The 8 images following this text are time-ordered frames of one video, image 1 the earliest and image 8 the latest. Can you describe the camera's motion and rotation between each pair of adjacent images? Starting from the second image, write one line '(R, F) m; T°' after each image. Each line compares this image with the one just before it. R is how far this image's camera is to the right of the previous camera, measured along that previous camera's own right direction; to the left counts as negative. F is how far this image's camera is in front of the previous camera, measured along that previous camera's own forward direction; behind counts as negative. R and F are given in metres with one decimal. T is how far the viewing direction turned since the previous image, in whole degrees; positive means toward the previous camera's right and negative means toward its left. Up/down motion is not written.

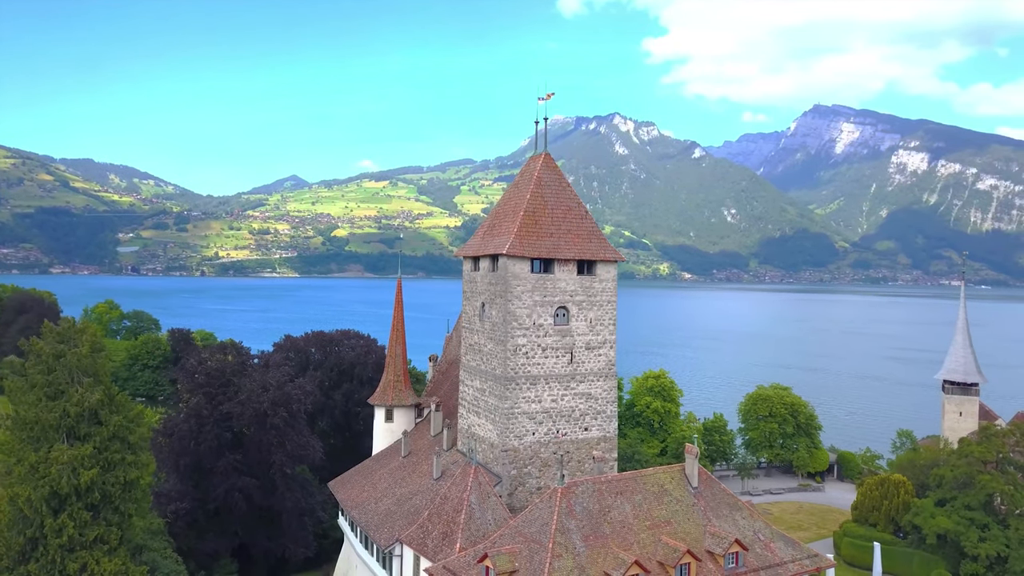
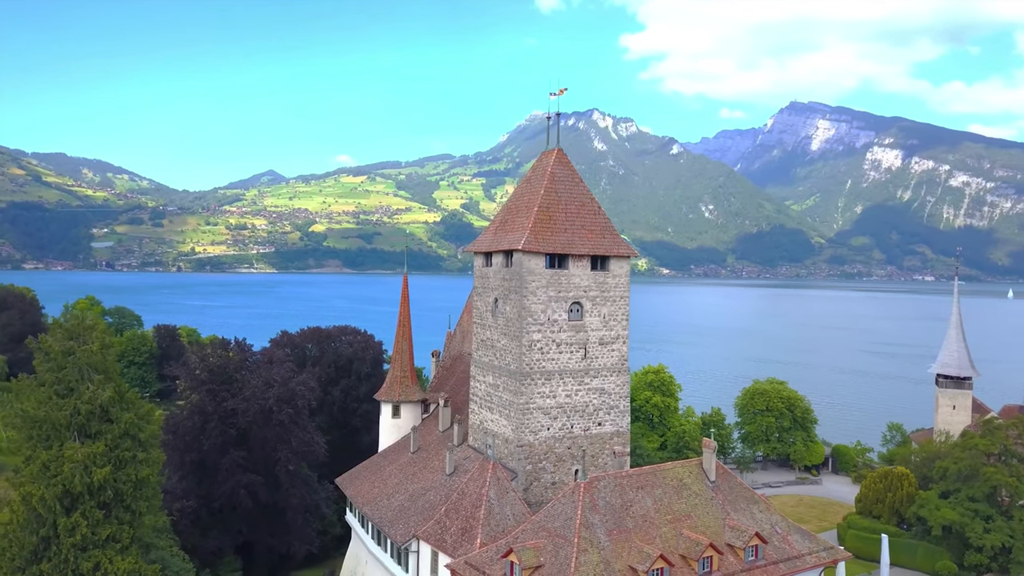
(-1.3, 0.0) m; +1°
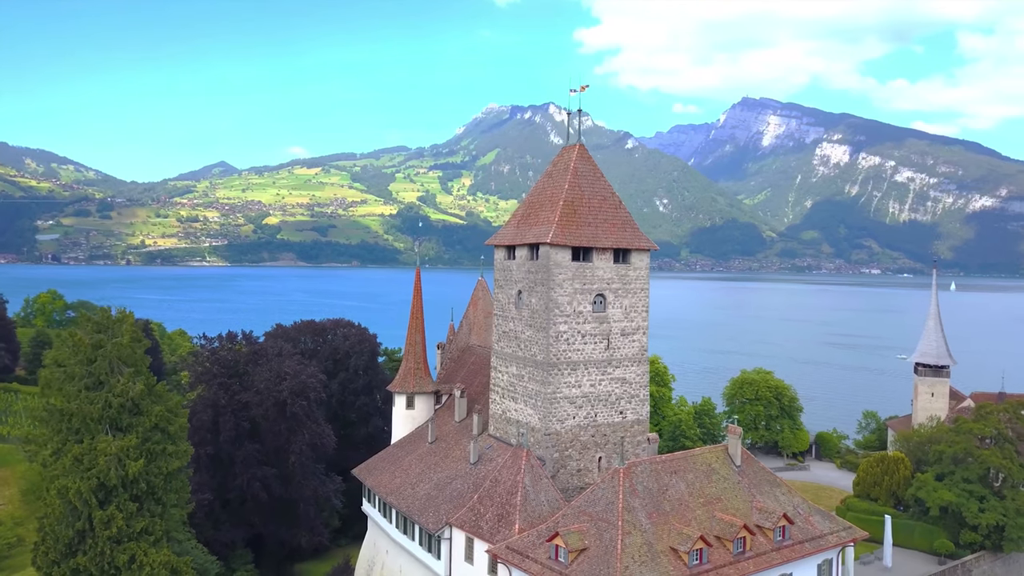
(-2.6, -0.6) m; +3°
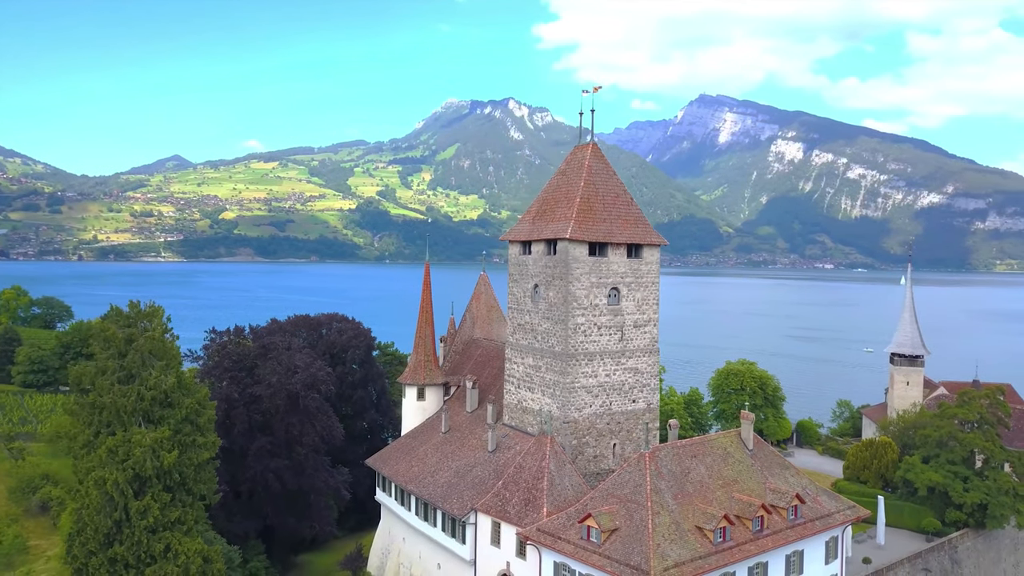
(-2.3, -1.0) m; +3°
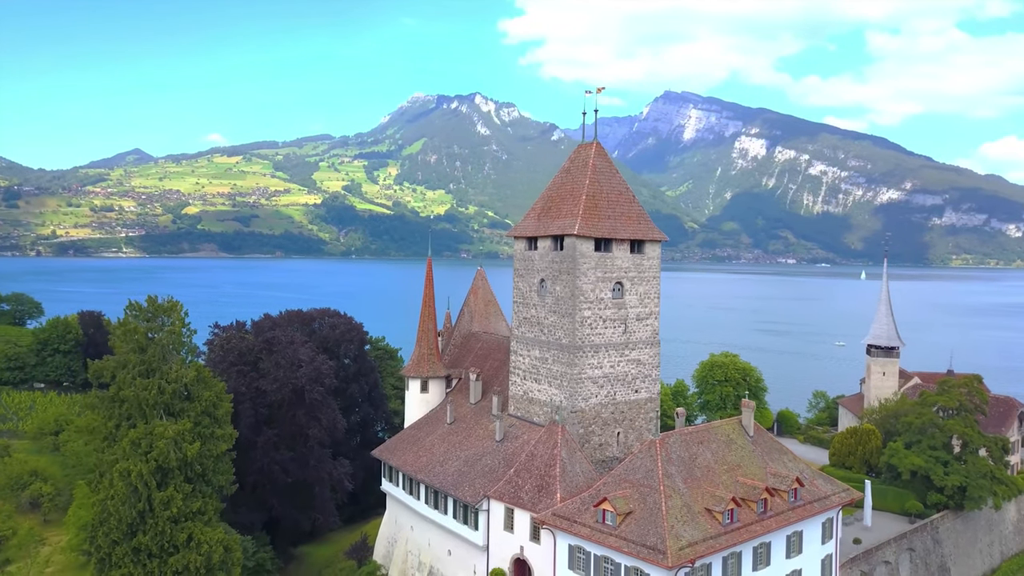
(-1.7, -1.0) m; +2°
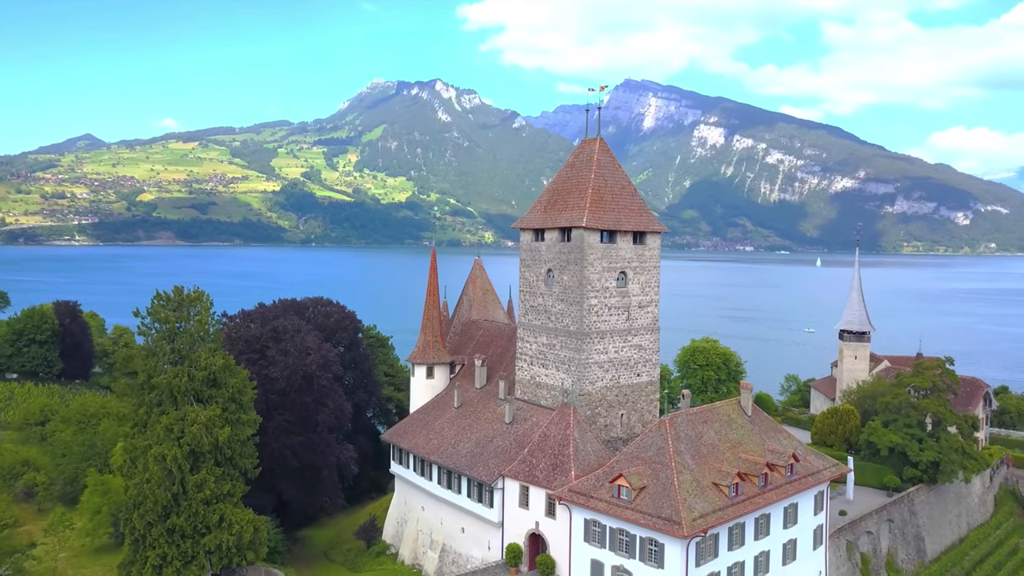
(-2.1, -1.5) m; +3°
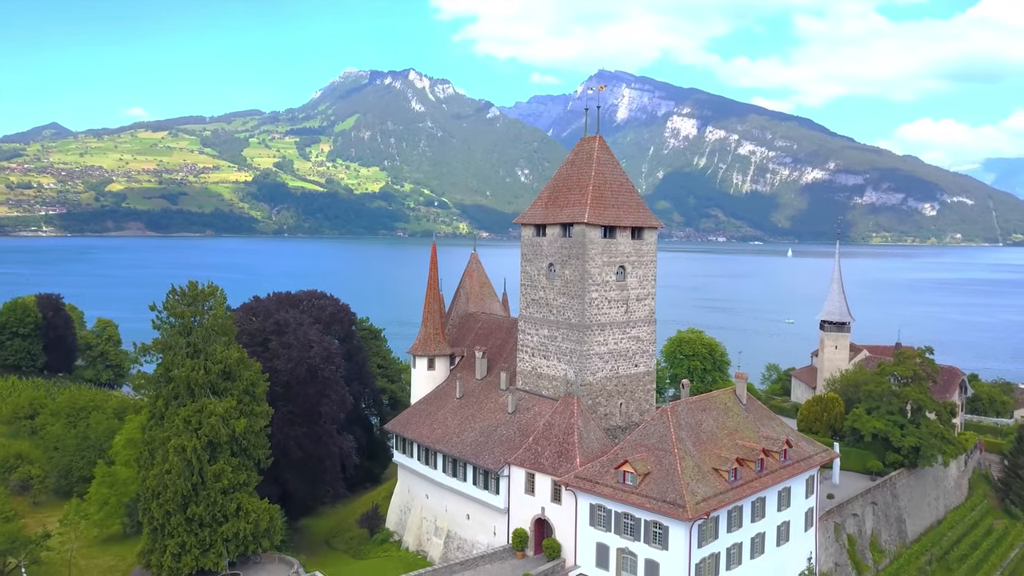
(-1.3, -1.0) m; +2°
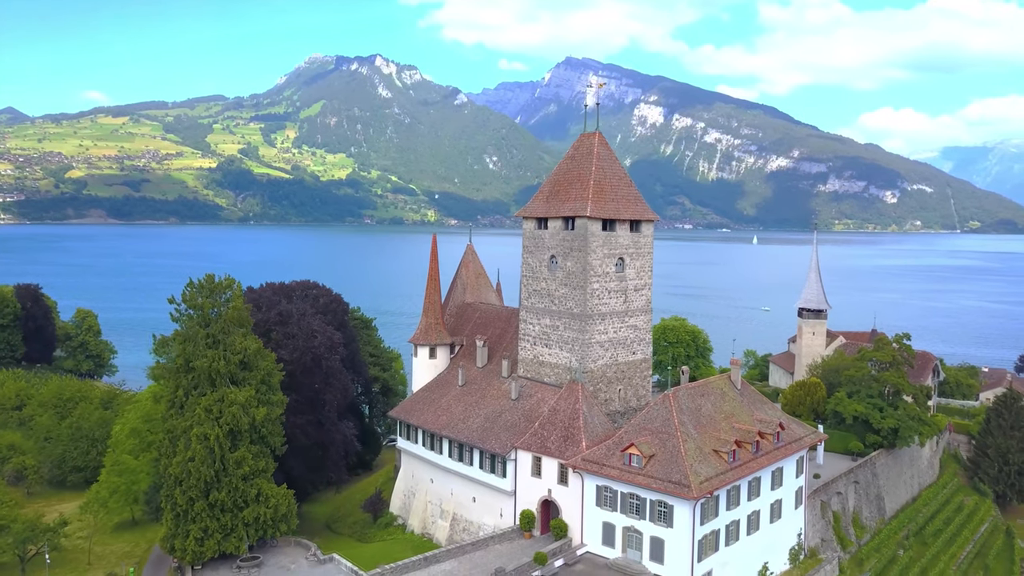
(-1.6, -1.2) m; +2°
